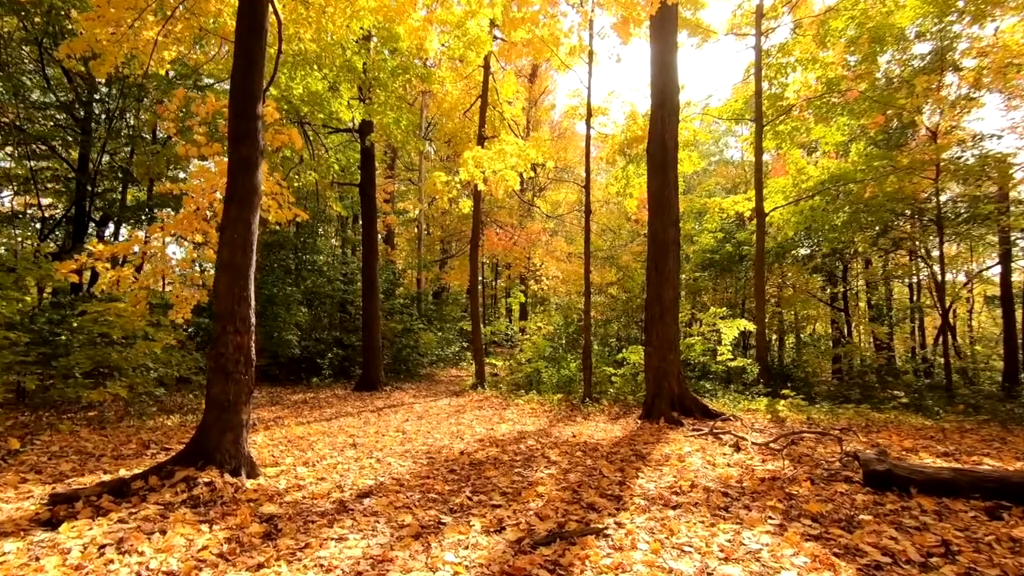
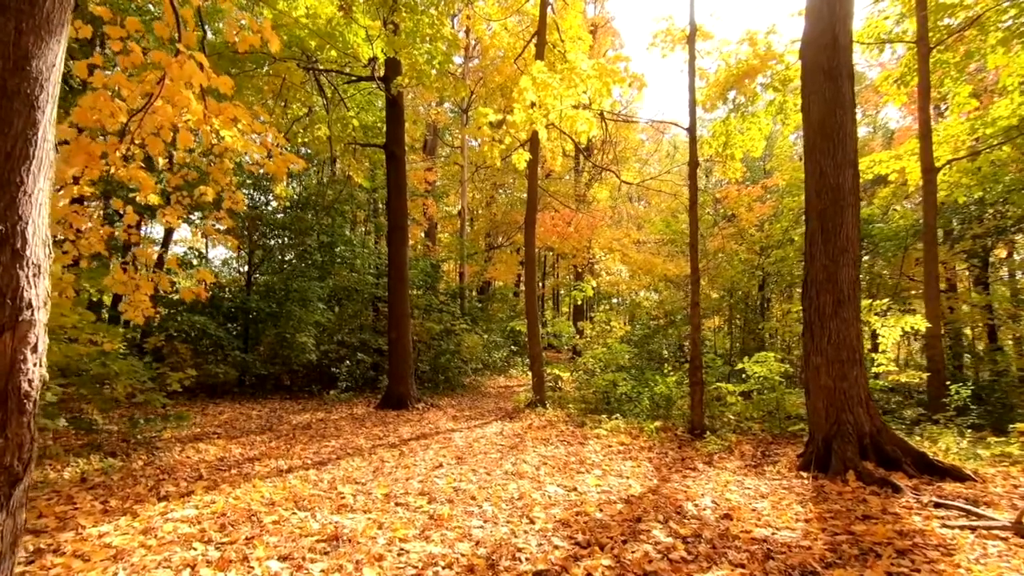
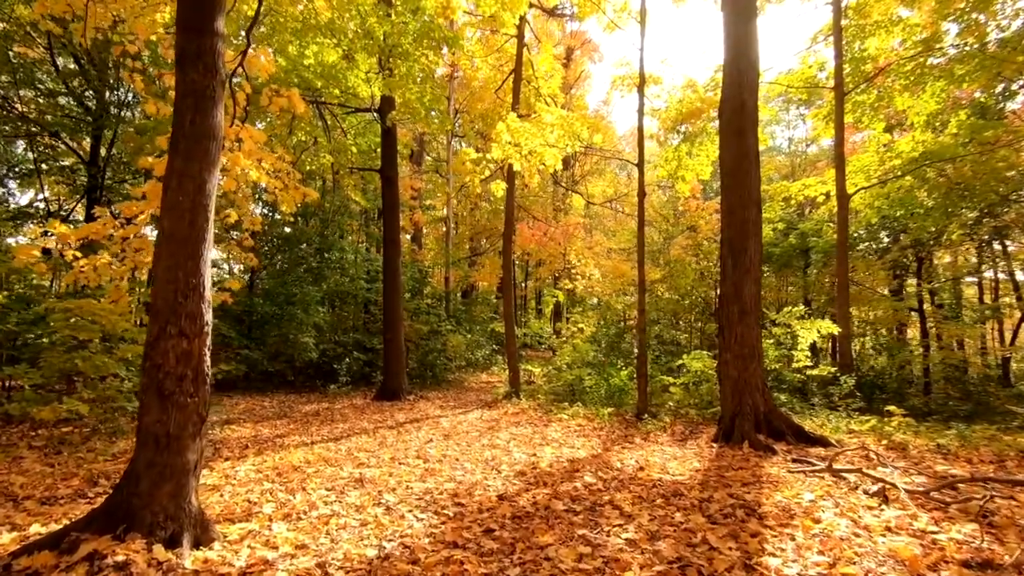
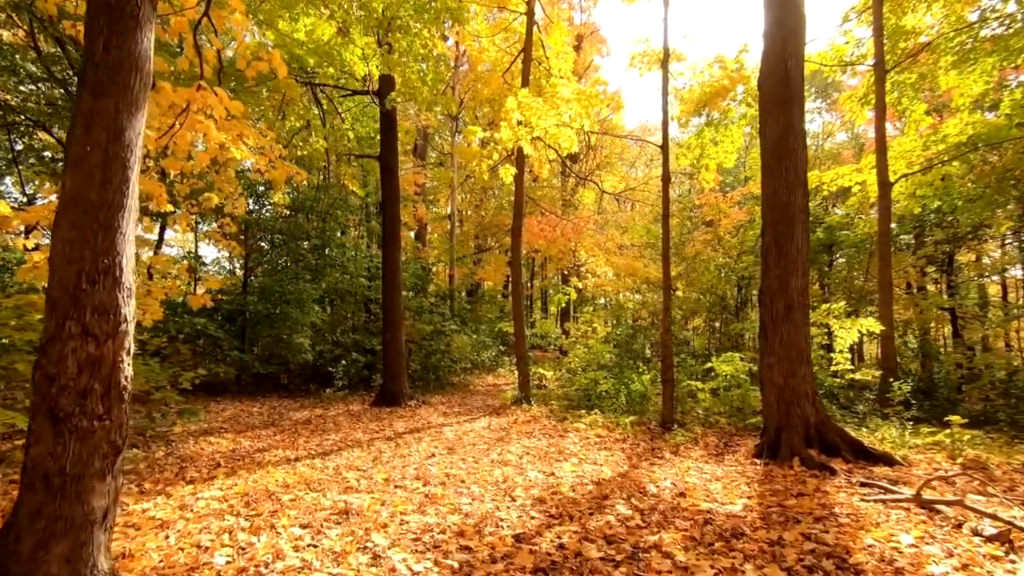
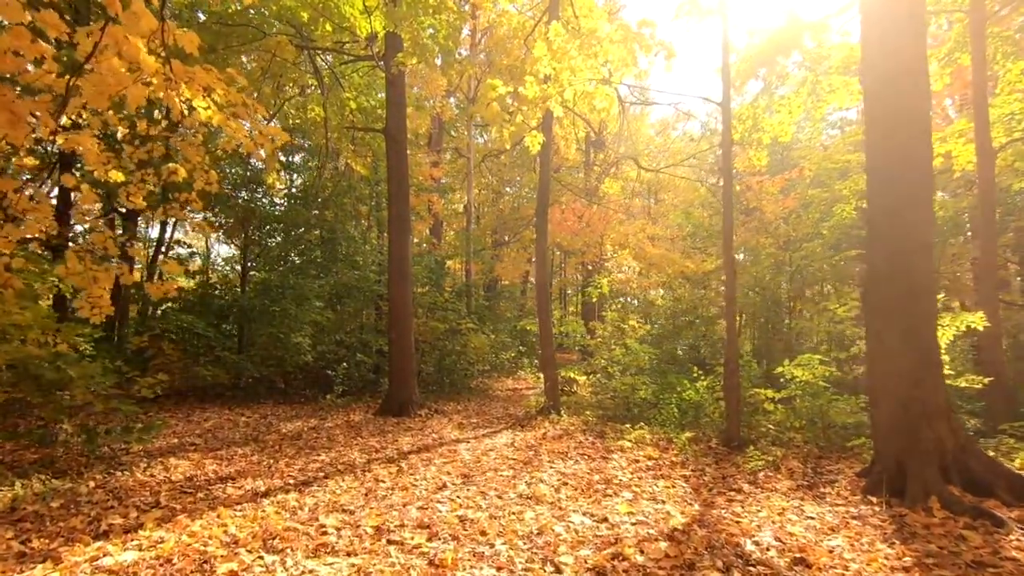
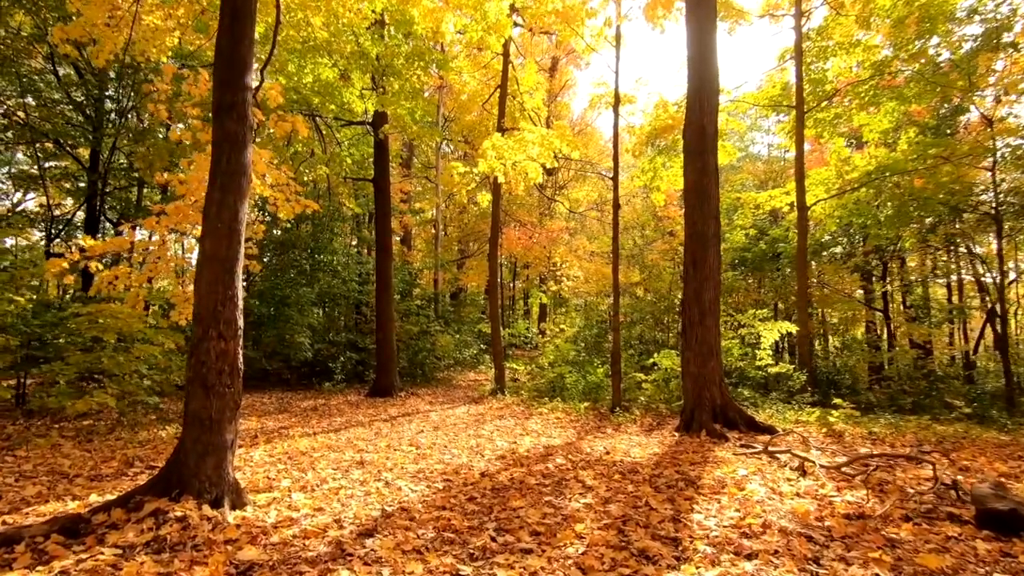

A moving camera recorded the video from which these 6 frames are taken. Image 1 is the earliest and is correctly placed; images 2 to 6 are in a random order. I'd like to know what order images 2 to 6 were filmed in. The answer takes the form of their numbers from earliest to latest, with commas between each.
6, 3, 4, 2, 5
